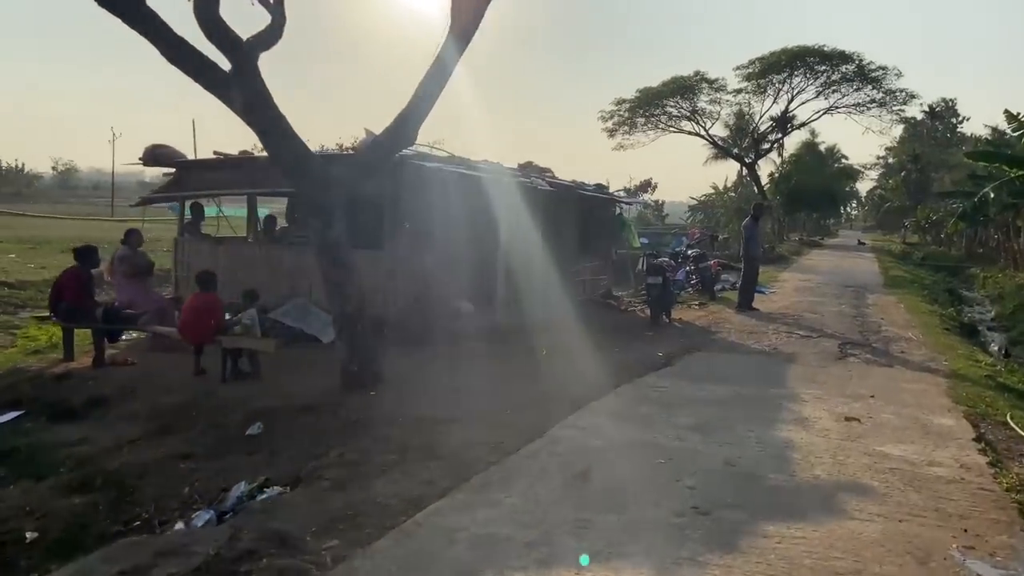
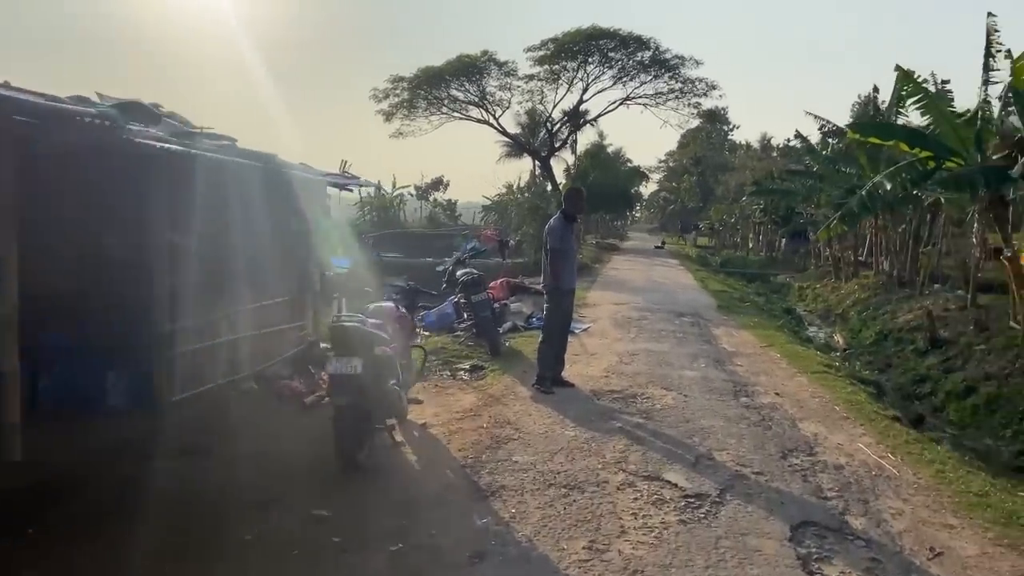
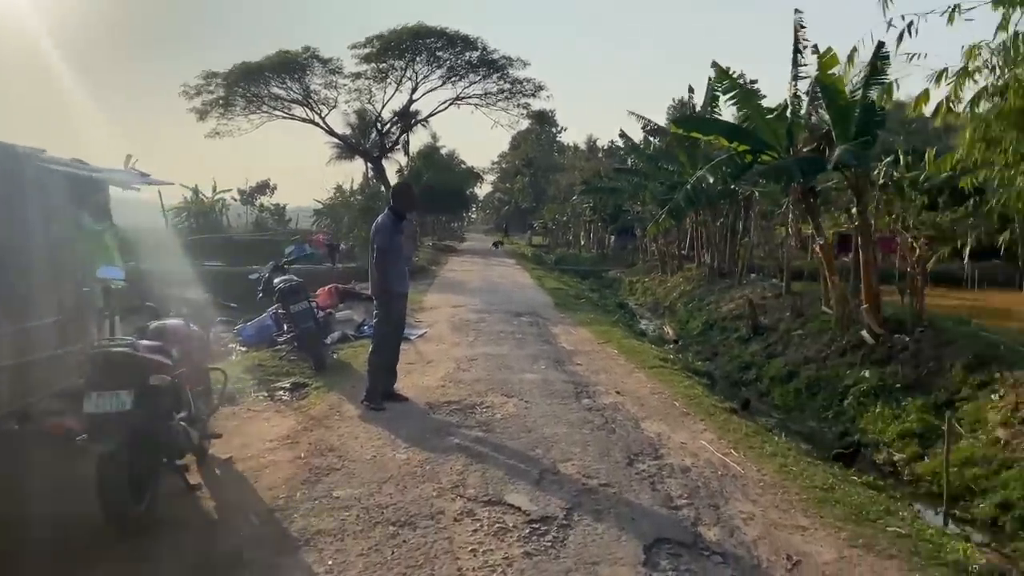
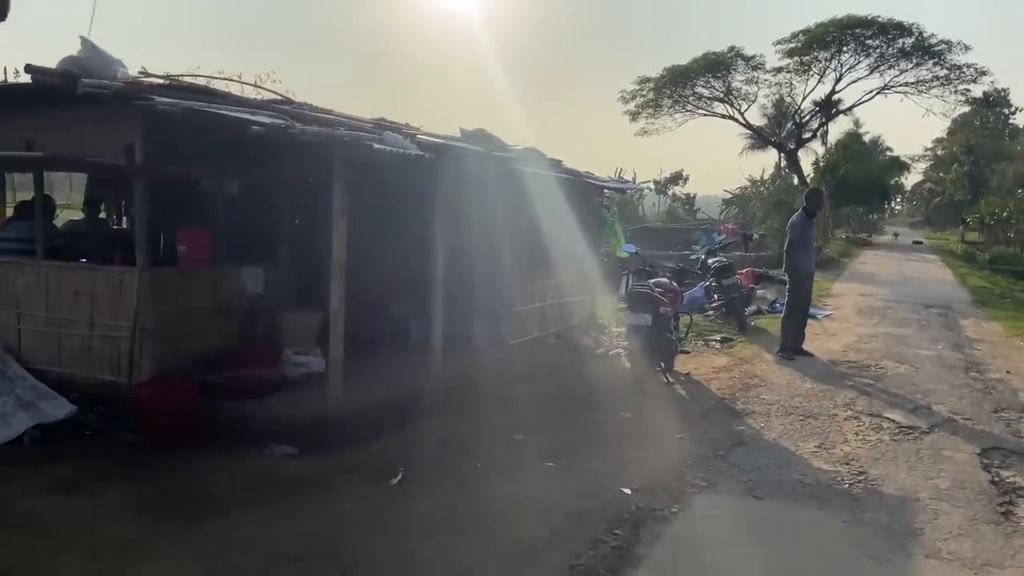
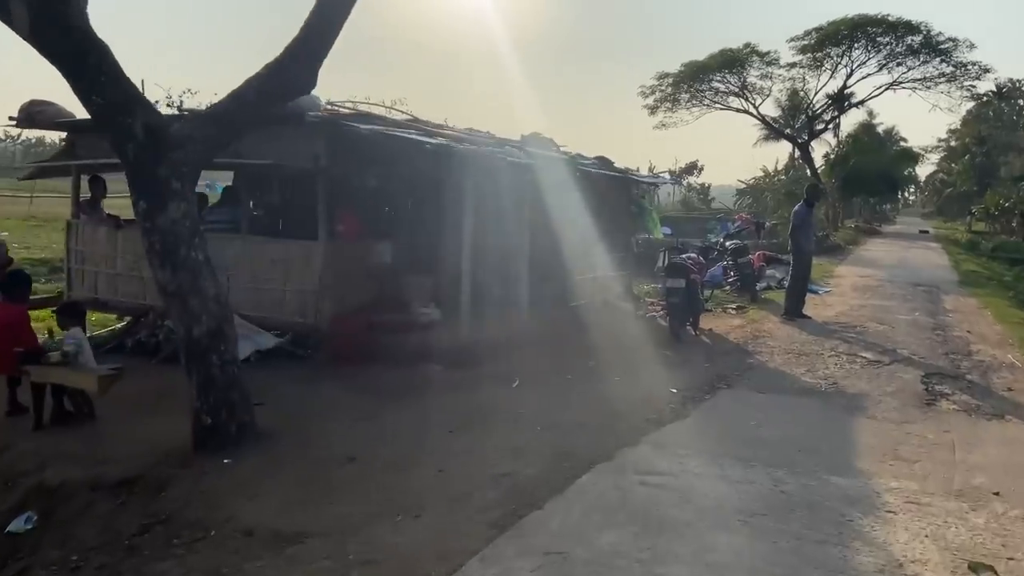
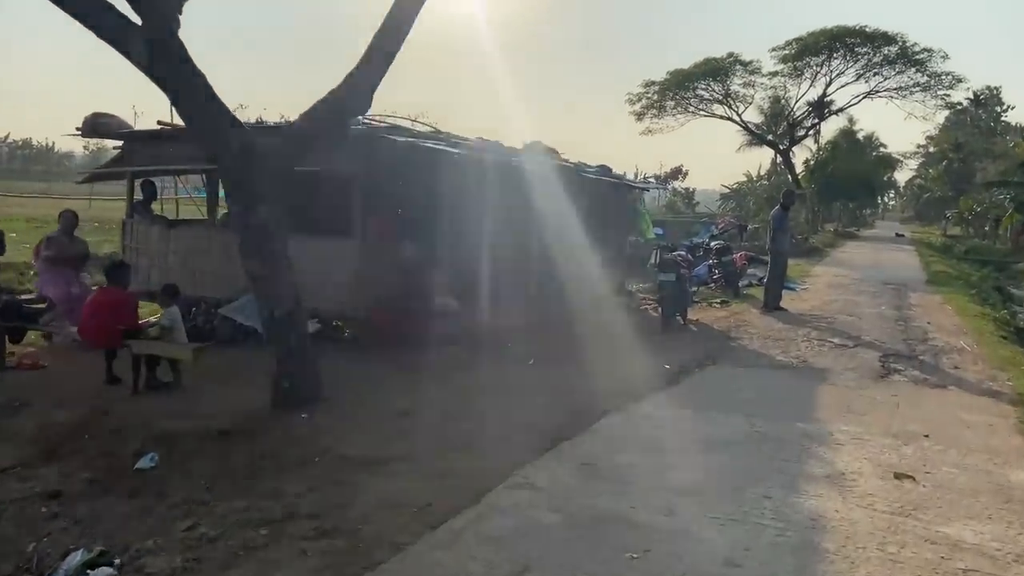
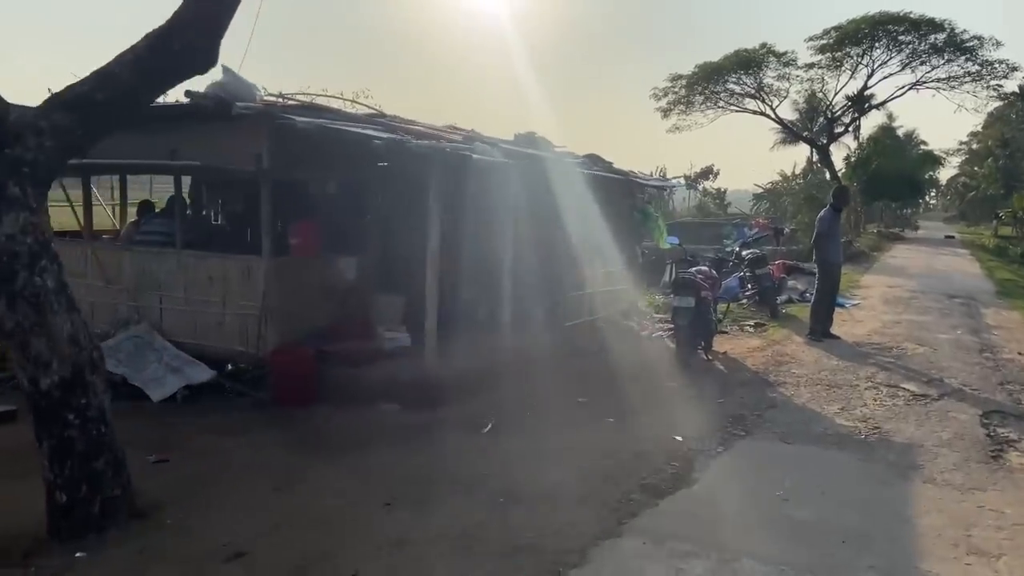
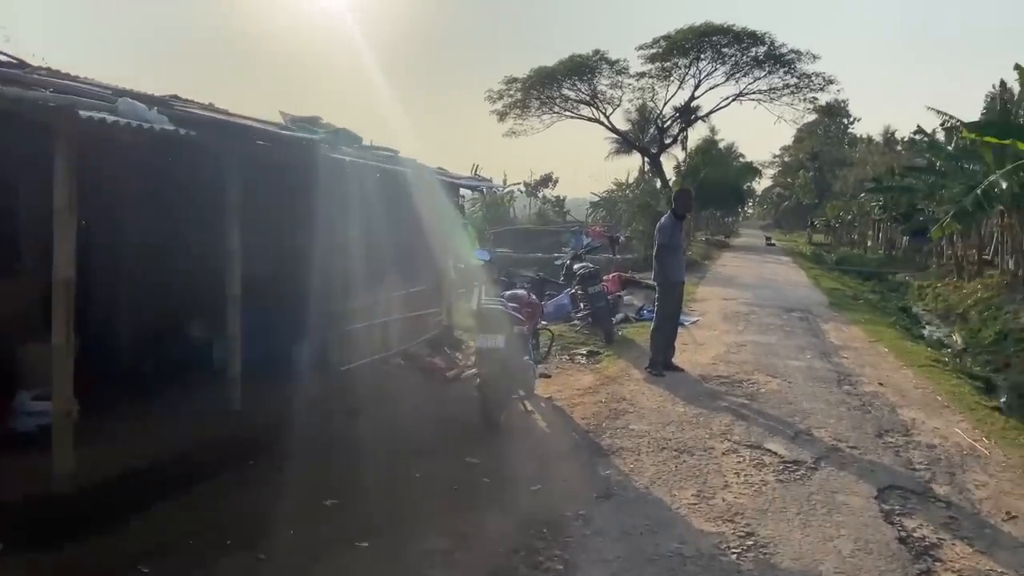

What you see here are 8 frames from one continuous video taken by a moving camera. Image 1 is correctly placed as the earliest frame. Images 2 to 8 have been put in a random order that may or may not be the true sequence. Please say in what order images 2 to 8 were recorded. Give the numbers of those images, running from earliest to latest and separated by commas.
6, 5, 7, 4, 8, 2, 3
